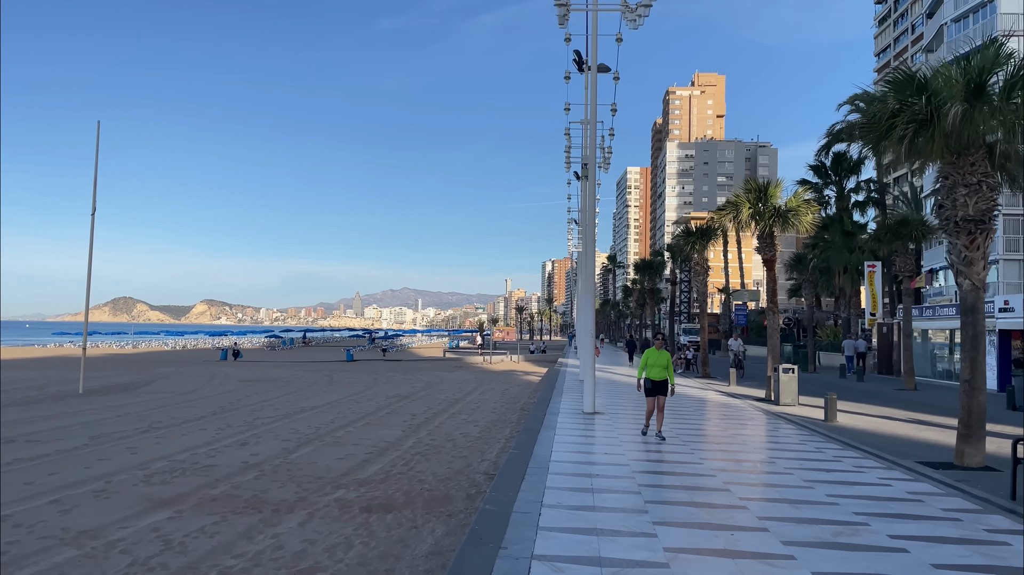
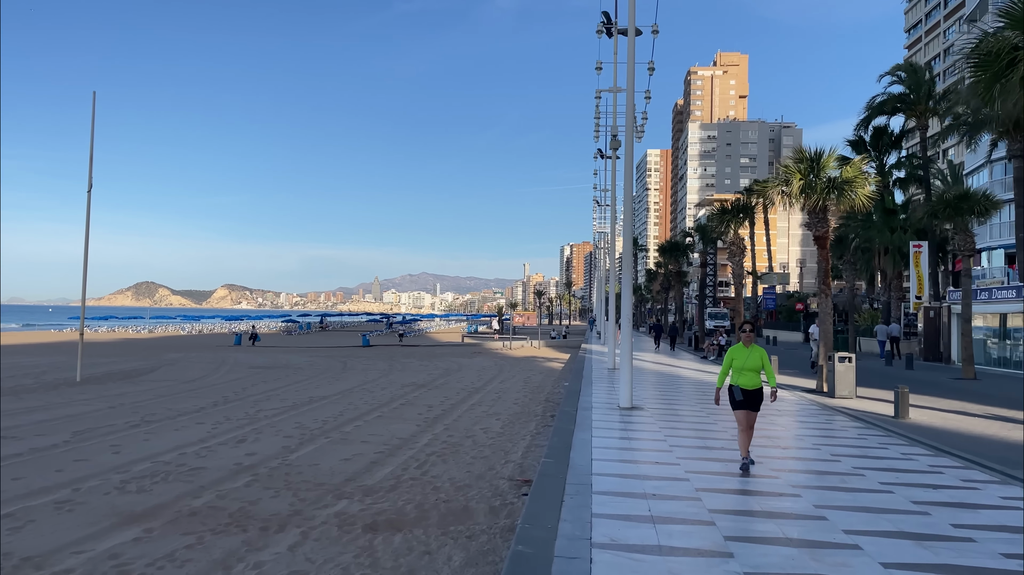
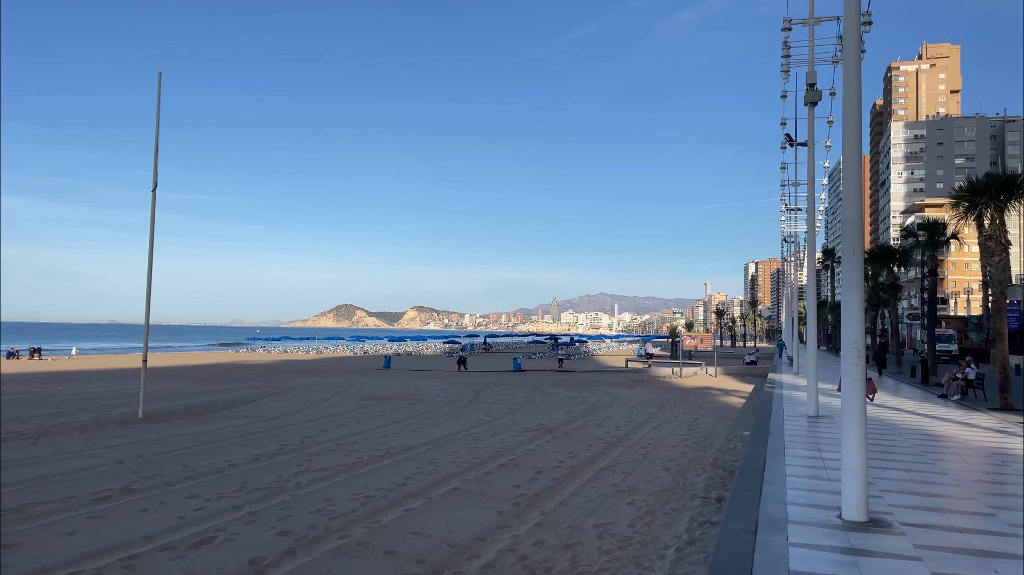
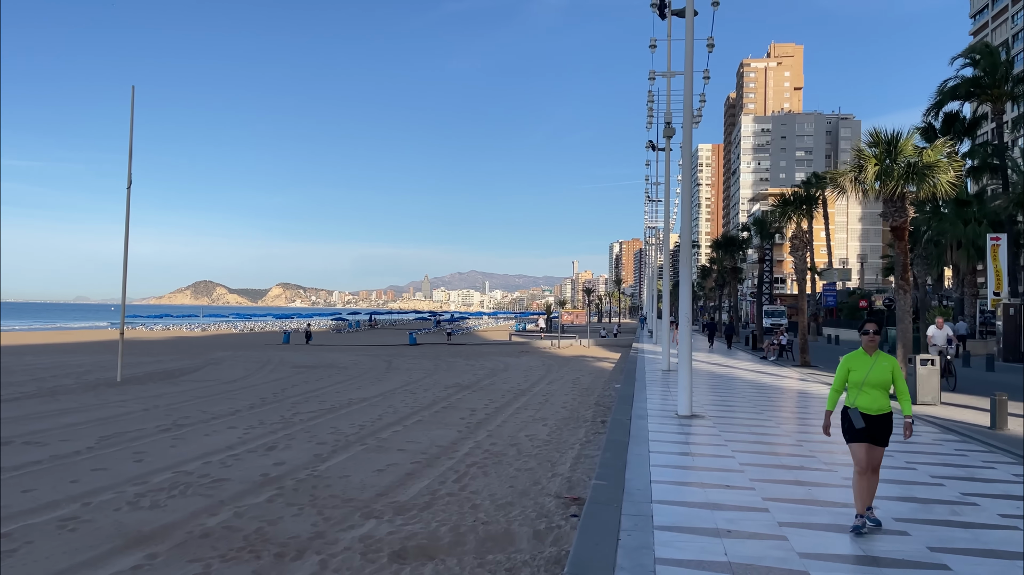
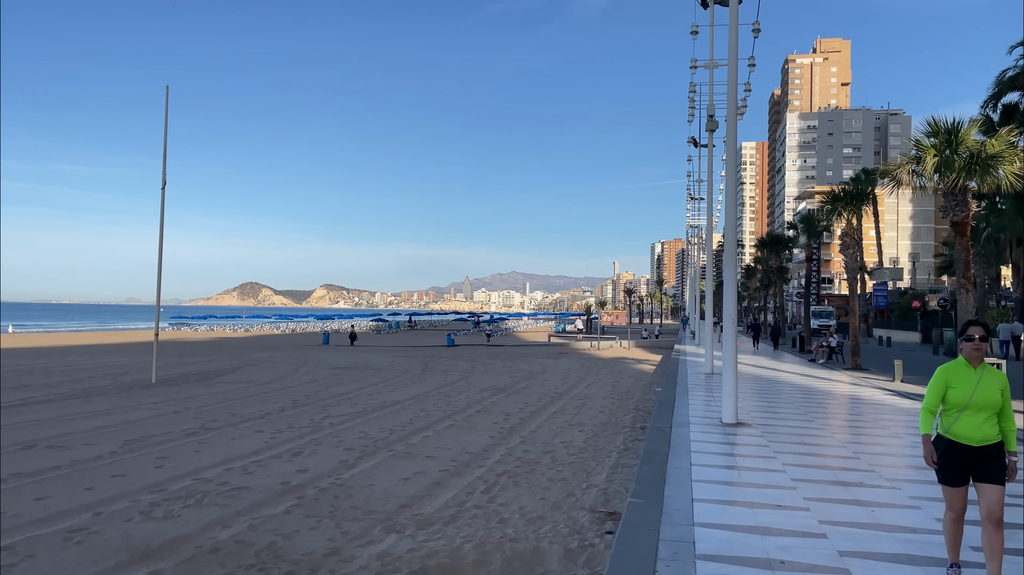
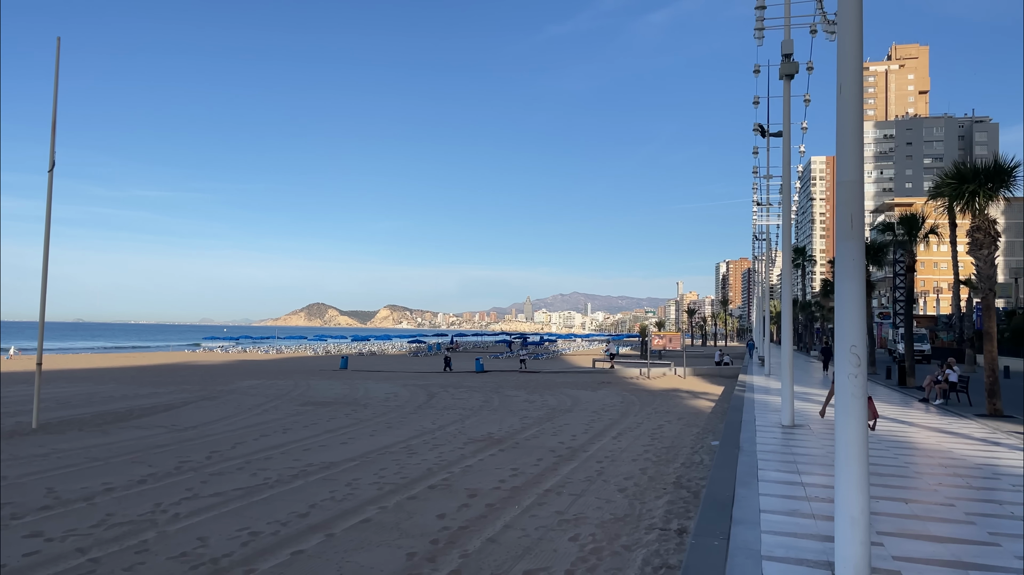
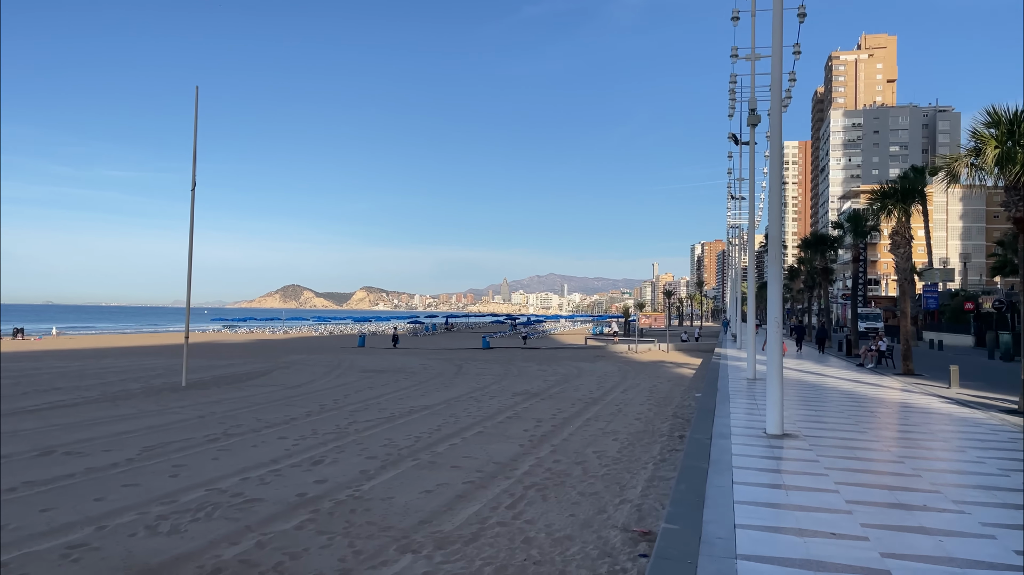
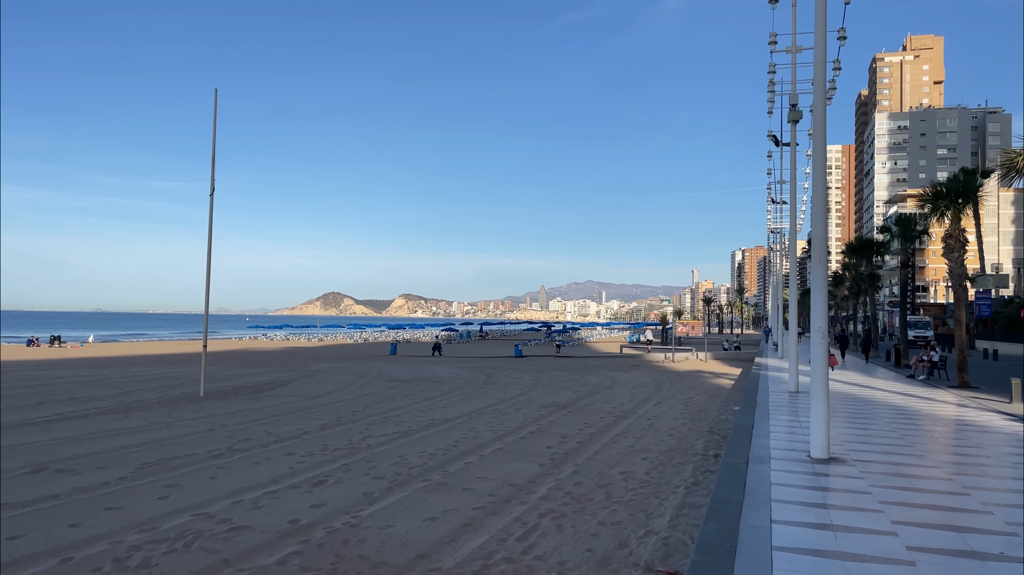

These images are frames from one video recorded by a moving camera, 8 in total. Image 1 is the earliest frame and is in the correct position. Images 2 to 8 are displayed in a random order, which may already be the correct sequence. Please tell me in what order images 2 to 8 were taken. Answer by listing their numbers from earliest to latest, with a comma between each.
2, 4, 5, 7, 8, 3, 6
